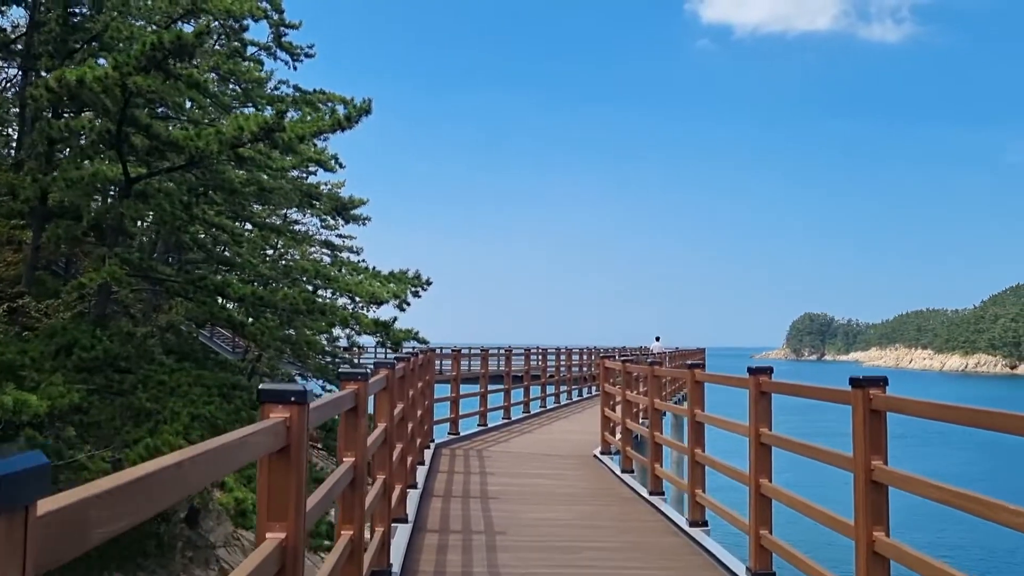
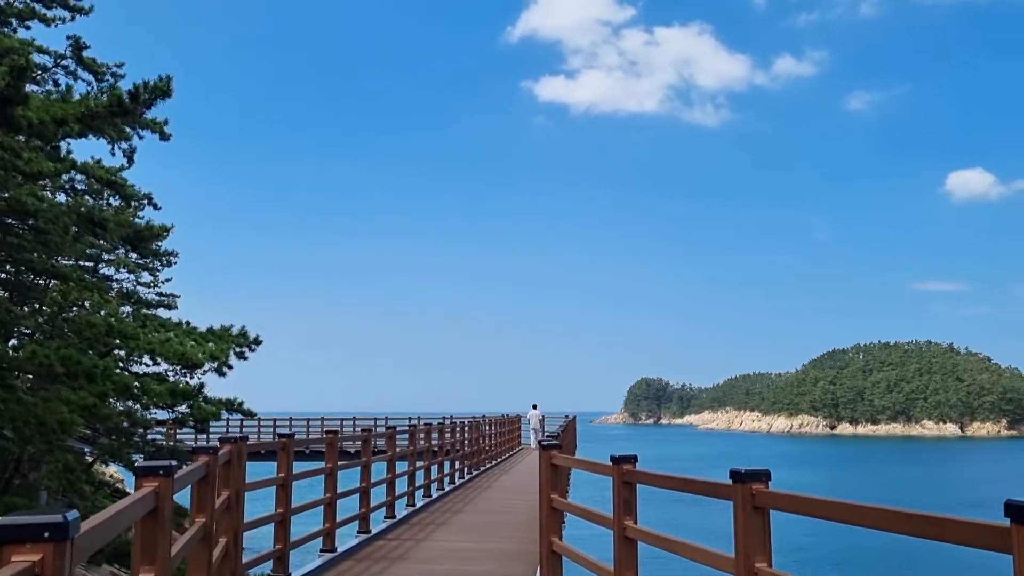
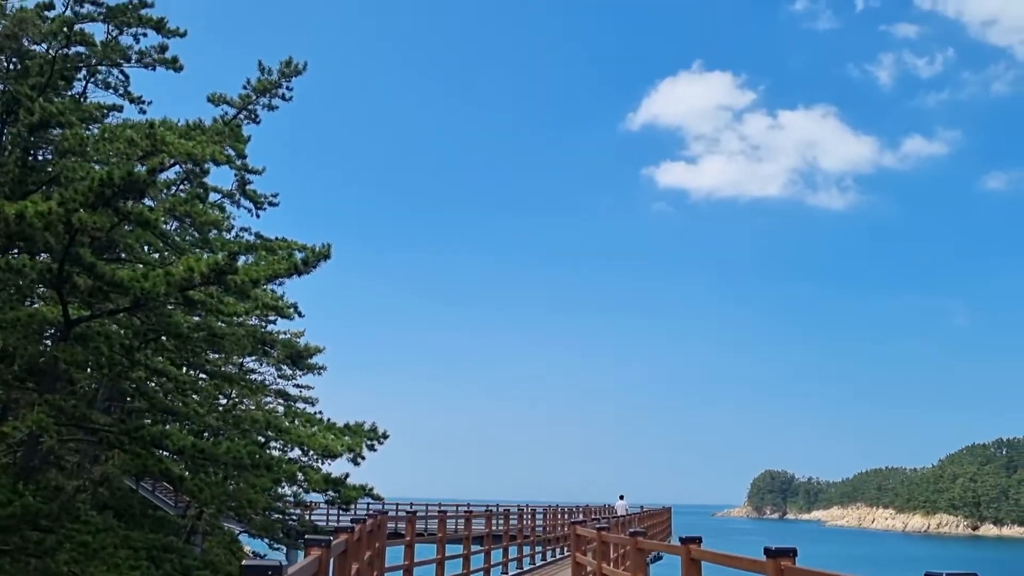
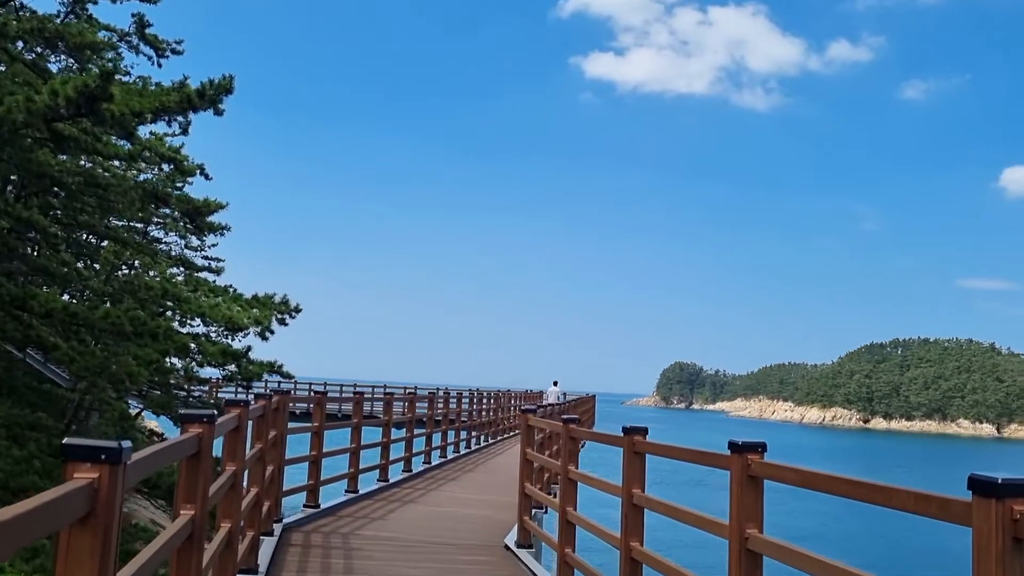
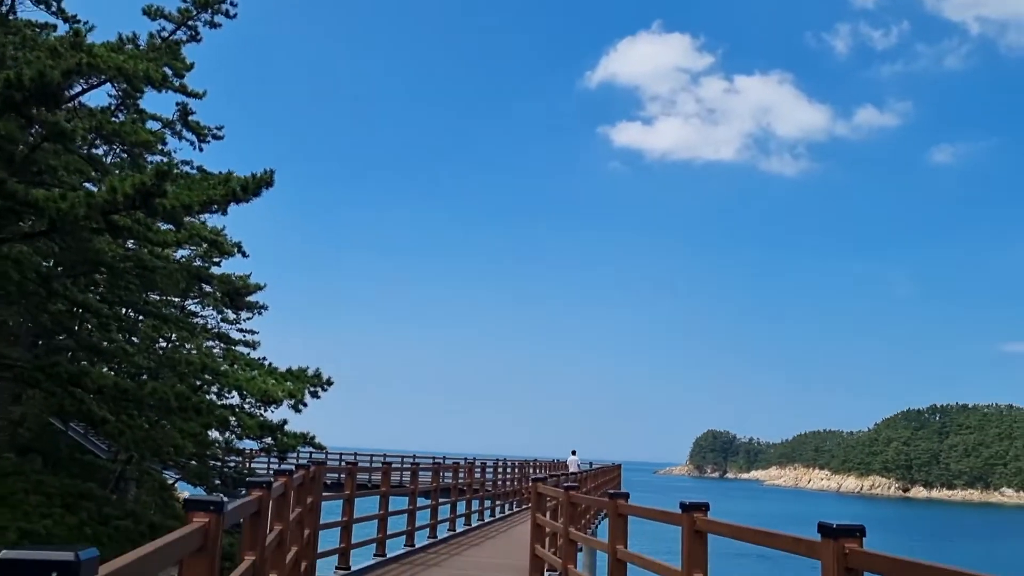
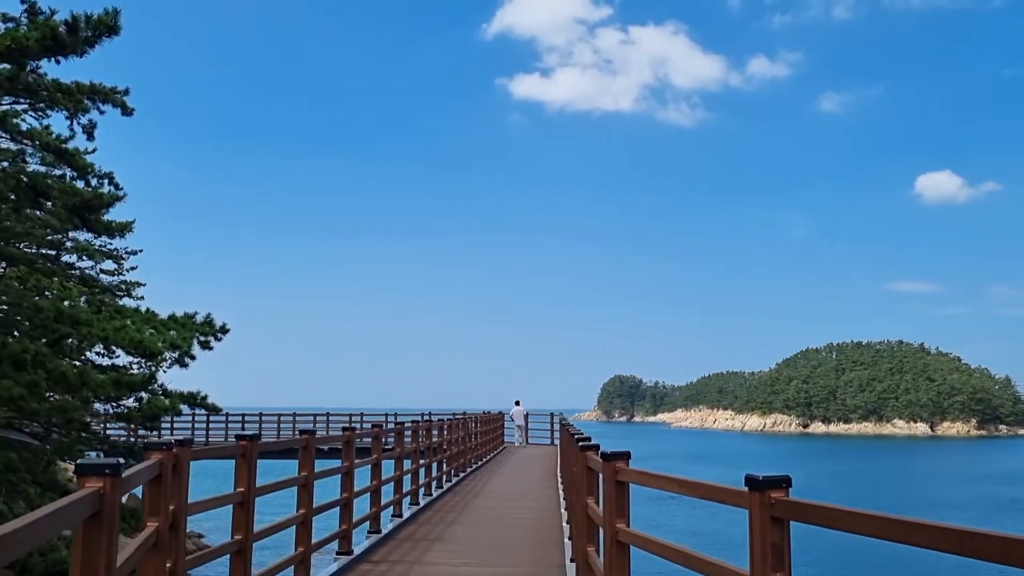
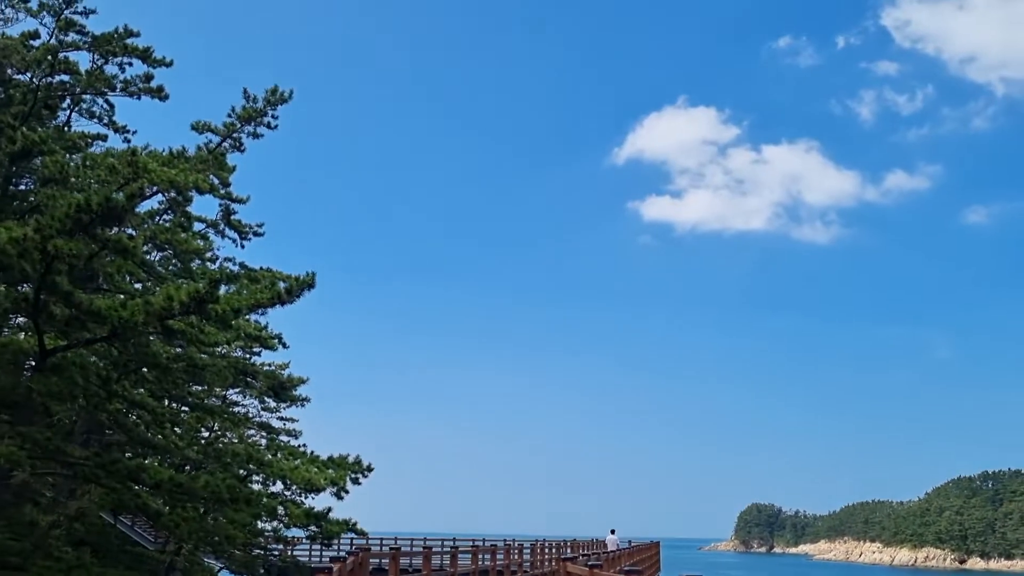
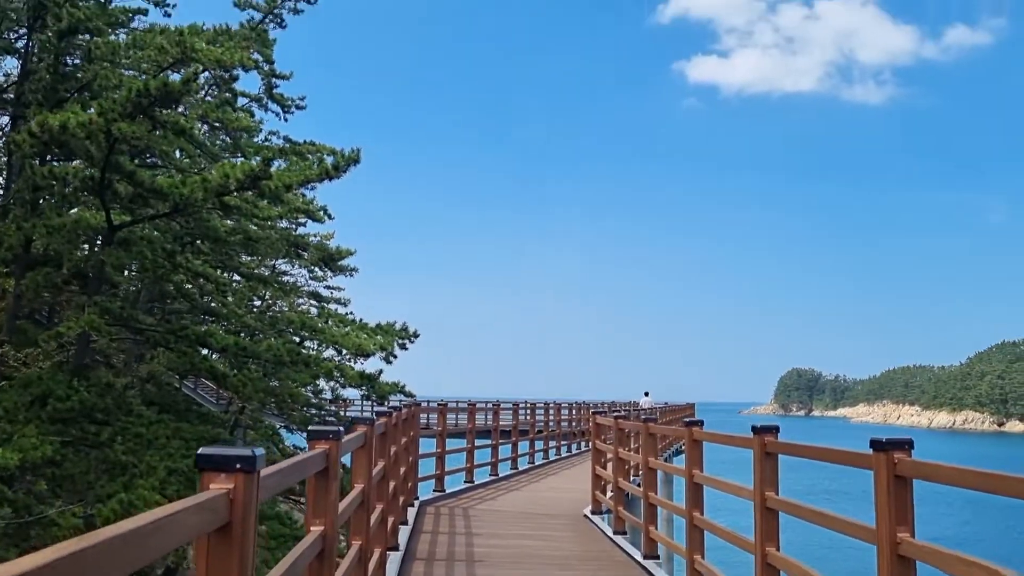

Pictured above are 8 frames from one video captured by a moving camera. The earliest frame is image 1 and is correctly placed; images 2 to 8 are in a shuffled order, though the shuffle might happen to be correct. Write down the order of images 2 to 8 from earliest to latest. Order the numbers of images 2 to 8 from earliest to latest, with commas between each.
8, 3, 7, 5, 4, 2, 6
